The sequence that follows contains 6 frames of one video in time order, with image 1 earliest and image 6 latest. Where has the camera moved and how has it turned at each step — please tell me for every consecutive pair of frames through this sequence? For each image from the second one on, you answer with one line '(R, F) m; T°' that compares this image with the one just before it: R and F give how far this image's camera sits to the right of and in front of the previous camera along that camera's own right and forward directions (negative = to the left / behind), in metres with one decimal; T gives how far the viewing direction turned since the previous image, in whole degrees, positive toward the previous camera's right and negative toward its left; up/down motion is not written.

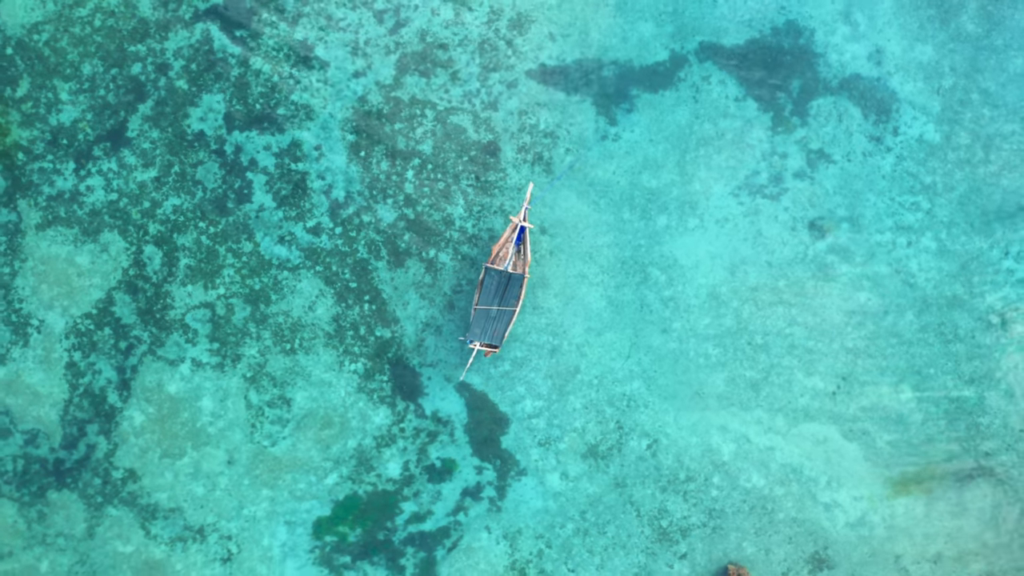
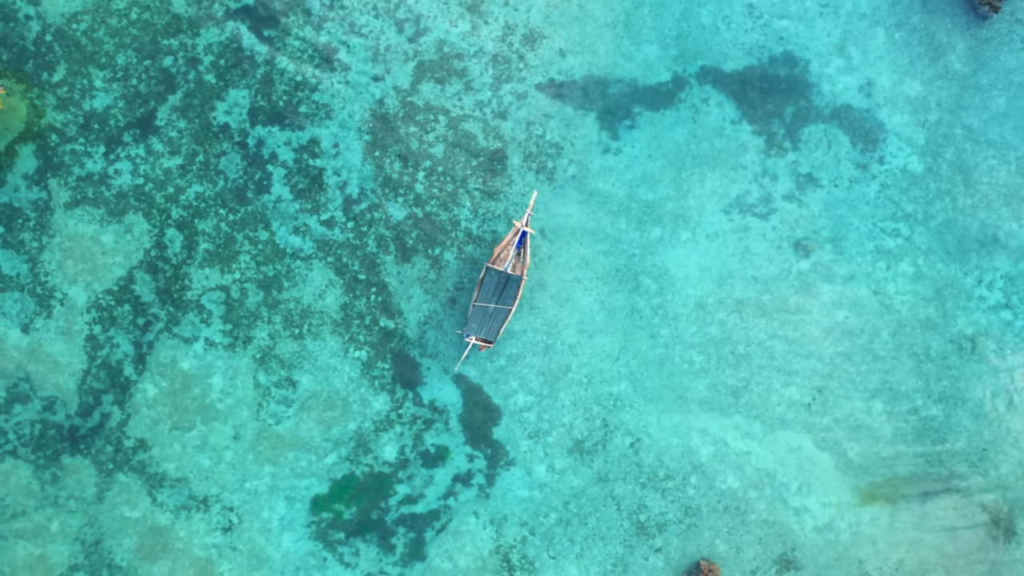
(0.0, -0.7) m; 0°
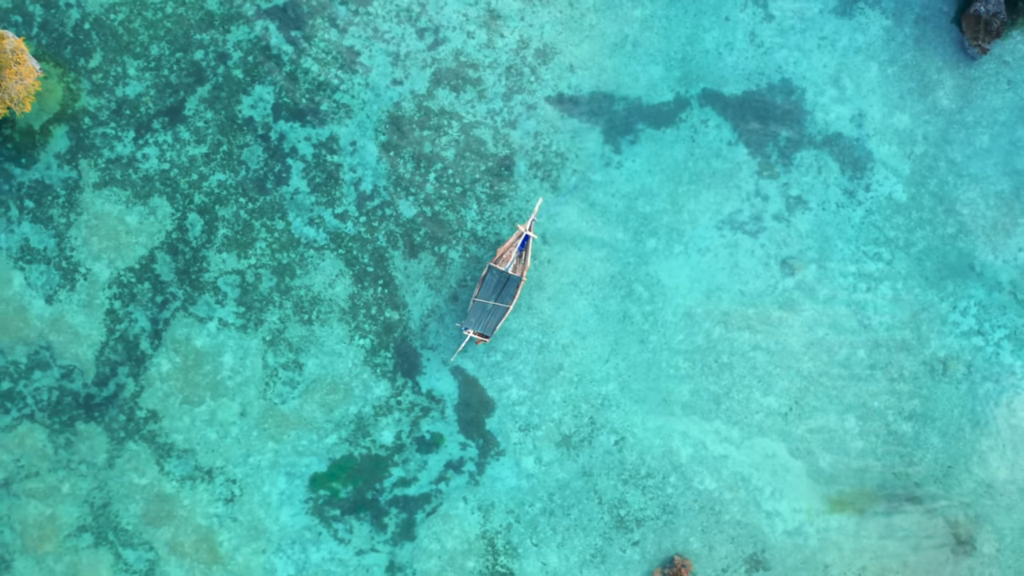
(0.0, -0.7) m; 0°
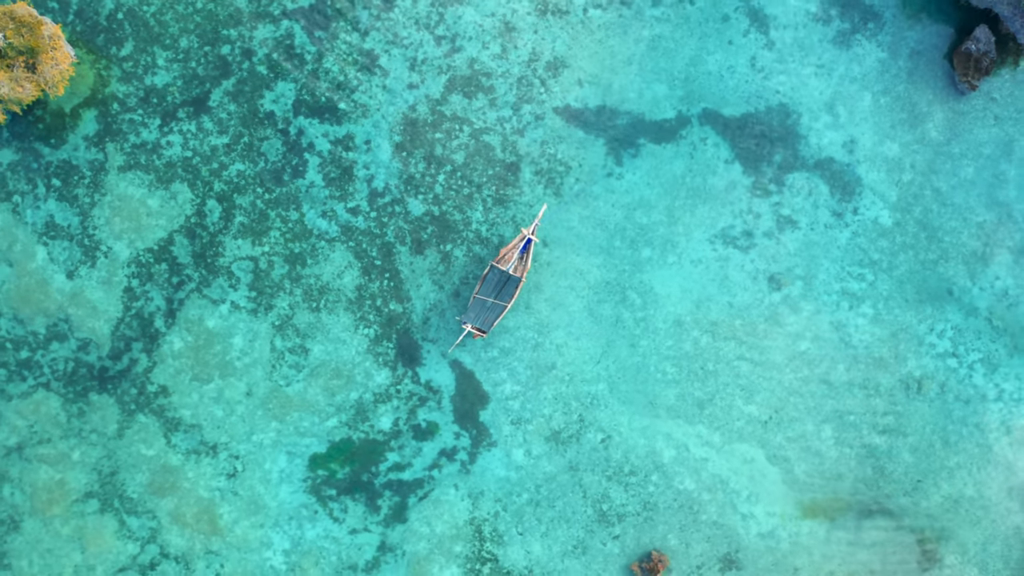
(0.0, -0.6) m; 0°
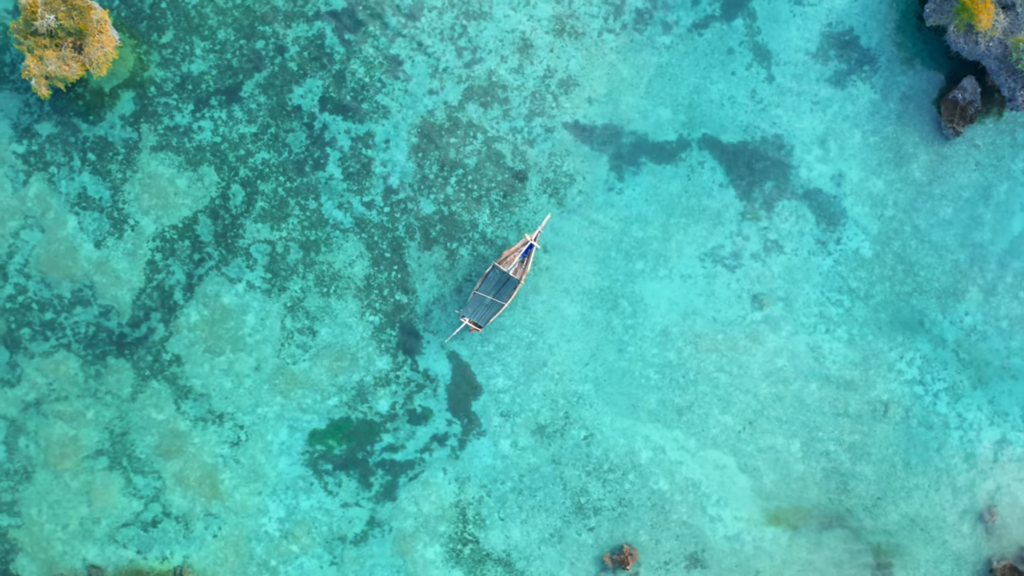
(0.0, -0.9) m; 0°
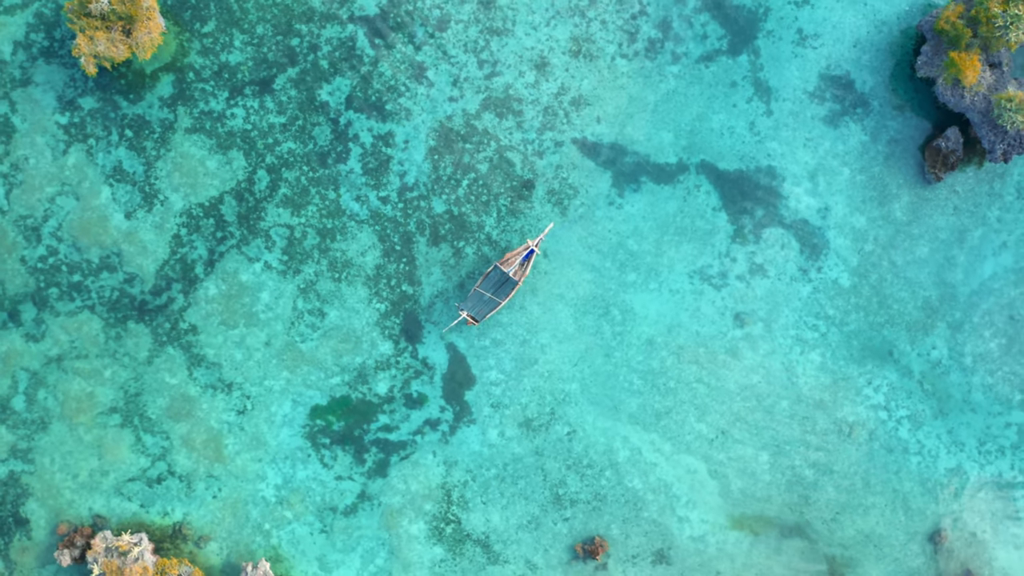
(0.0, -1.0) m; 0°
